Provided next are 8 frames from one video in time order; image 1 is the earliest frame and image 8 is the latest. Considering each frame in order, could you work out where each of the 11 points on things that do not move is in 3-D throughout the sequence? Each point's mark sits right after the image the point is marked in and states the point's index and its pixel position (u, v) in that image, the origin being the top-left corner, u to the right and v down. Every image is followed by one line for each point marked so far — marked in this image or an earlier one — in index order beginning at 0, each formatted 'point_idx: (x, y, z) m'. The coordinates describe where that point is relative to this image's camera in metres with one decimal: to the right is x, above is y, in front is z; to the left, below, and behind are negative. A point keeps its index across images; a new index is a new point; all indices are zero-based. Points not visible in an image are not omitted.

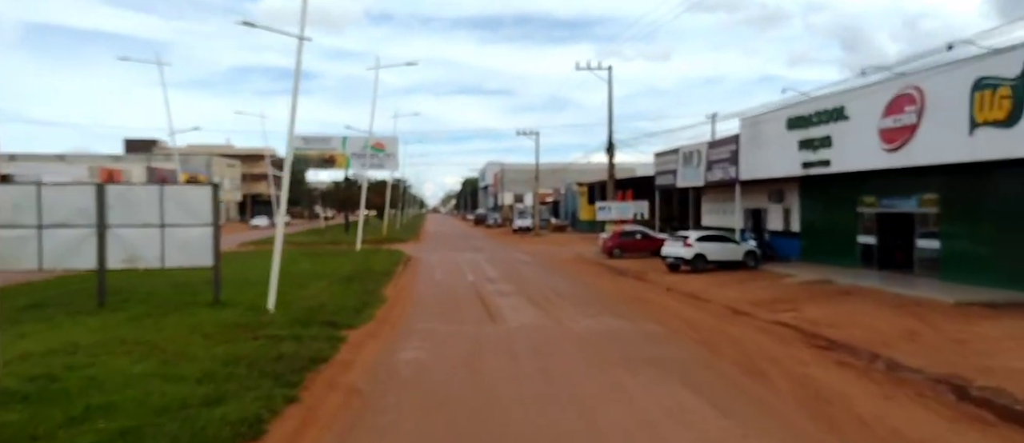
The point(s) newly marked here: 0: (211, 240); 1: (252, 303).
0: (-7.4, -0.5, +15.0) m
1: (-6.4, -2.0, +15.0) m
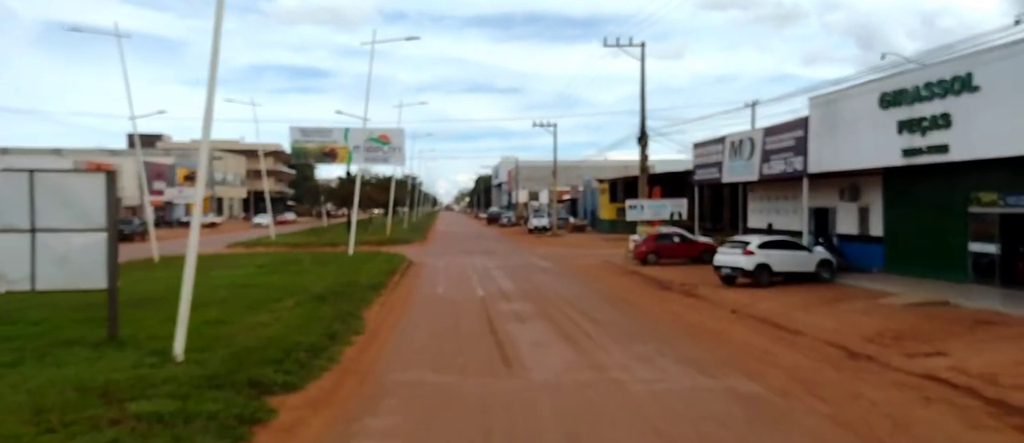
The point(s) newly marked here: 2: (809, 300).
0: (-7.0, -0.5, +10.5) m
1: (-6.0, -2.0, +10.5) m
2: (+8.8, -2.3, +18.1) m
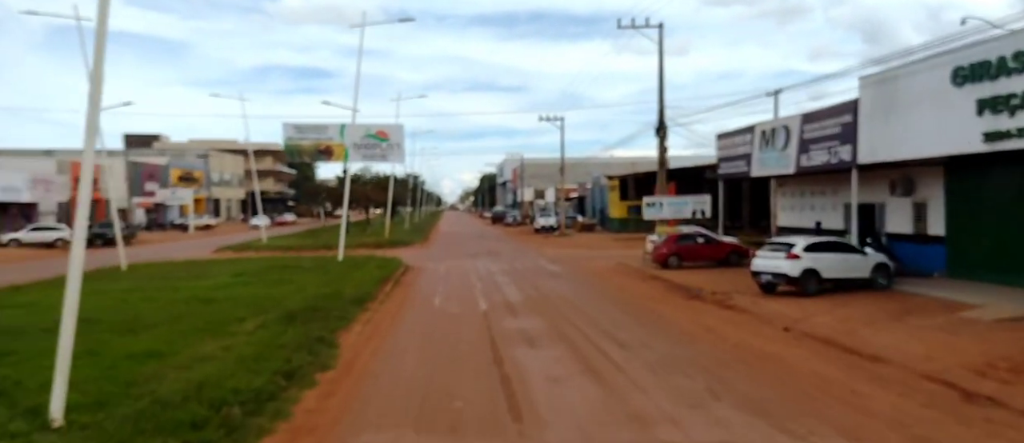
0: (-6.9, -0.6, +7.8) m
1: (-5.9, -2.2, +7.8) m
2: (+9.0, -2.3, +15.3) m
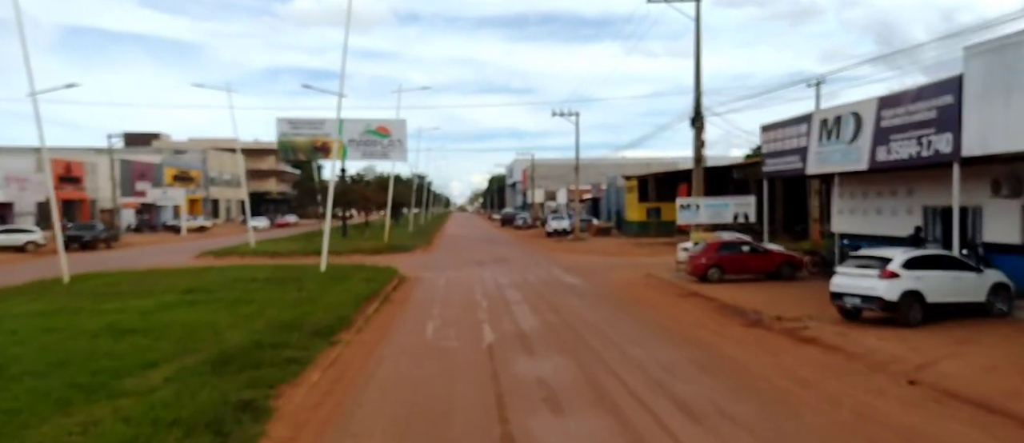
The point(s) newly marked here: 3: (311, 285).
0: (-6.7, -0.7, +4.1) m
1: (-5.7, -2.2, +4.0) m
2: (+9.2, -2.5, +11.3) m
3: (-6.3, -2.0, +19.3) m
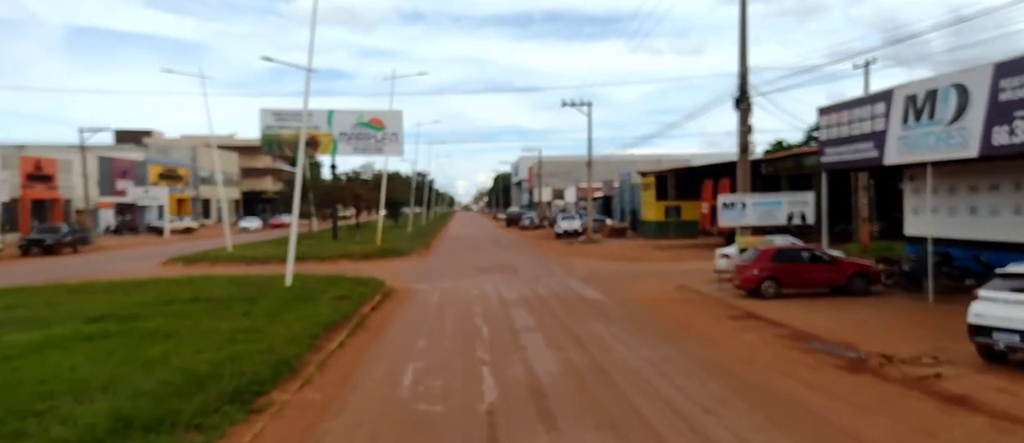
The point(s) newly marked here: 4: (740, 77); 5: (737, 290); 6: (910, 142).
0: (-6.6, -0.8, 0.0) m
1: (-5.6, -2.4, 0.0) m
2: (+9.4, -2.5, +7.2) m
3: (-6.1, -2.1, +15.3) m
4: (+7.4, +4.7, +20.0) m
5: (+7.0, -2.1, +19.0) m
6: (+10.8, +2.2, +16.7) m
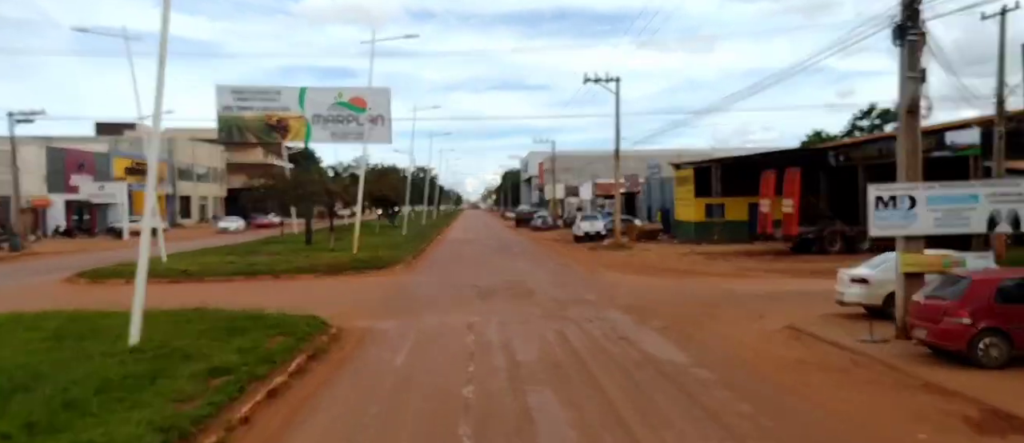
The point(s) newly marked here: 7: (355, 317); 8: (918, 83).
0: (-6.5, -1.0, -7.7) m
1: (-5.5, -2.6, -7.7) m
2: (+9.6, -2.7, -0.7) m
3: (-5.8, -2.3, +7.6) m
4: (+7.8, +4.6, +12.1) m
5: (+7.3, -2.3, +11.1) m
6: (+11.1, +2.1, +8.8) m
7: (-4.2, -2.4, +16.1) m
8: (+8.0, +2.7, +12.1) m
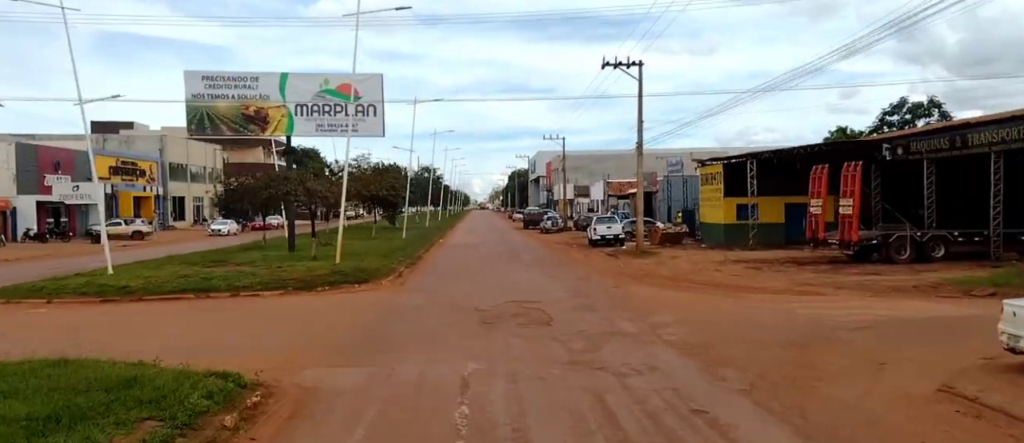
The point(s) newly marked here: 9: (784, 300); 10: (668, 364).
0: (-6.7, -1.2, -12.3) m
1: (-5.7, -2.7, -12.3) m
2: (+9.5, -2.8, -5.6) m
3: (-5.7, -2.4, +3.0) m
4: (+7.9, +4.5, +7.3) m
5: (+7.4, -2.4, +6.3) m
6: (+11.2, +1.9, +3.9) m
7: (-3.9, -2.5, +11.5) m
8: (+8.2, +2.6, +7.3) m
9: (+8.1, -2.3, +18.1) m
10: (+2.8, -2.6, +11.0) m
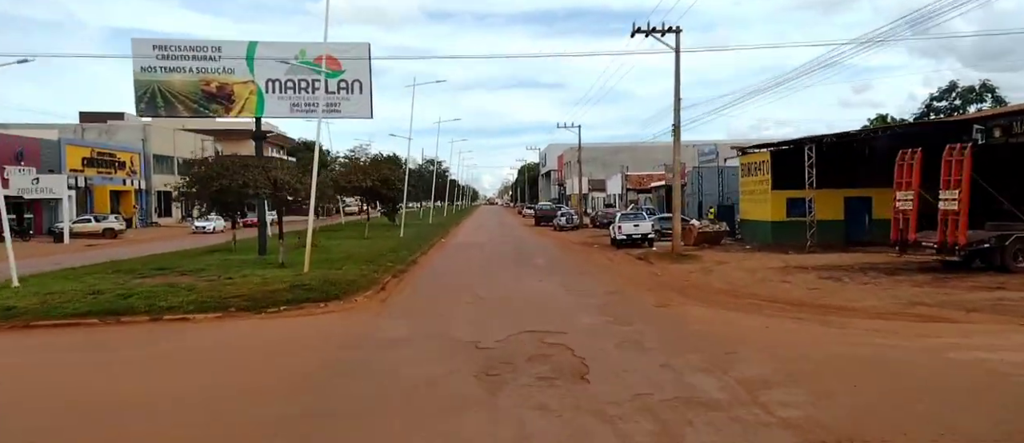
0: (-6.8, -1.4, -17.3) m
1: (-5.8, -2.9, -17.4) m
2: (+9.5, -3.0, -10.8) m
3: (-5.6, -2.6, -2.1) m
4: (+8.1, +4.4, +2.0) m
5: (+7.6, -2.5, +1.1) m
6: (+11.3, +1.8, -1.4) m
7: (-3.7, -2.6, +6.4) m
8: (+8.3, +2.5, +2.0) m
9: (+8.4, -2.3, +12.8) m
10: (+3.0, -2.7, +5.8) m
